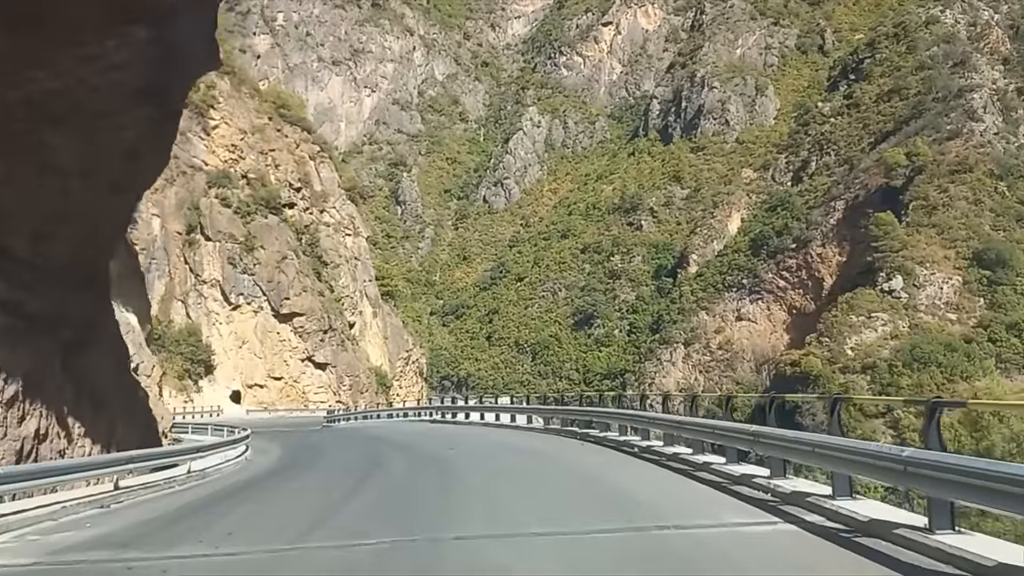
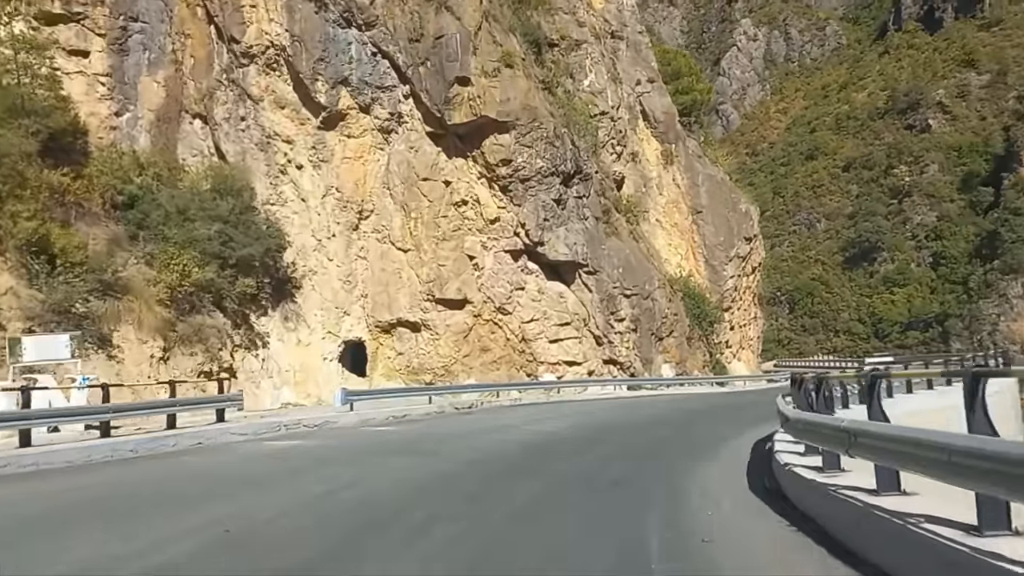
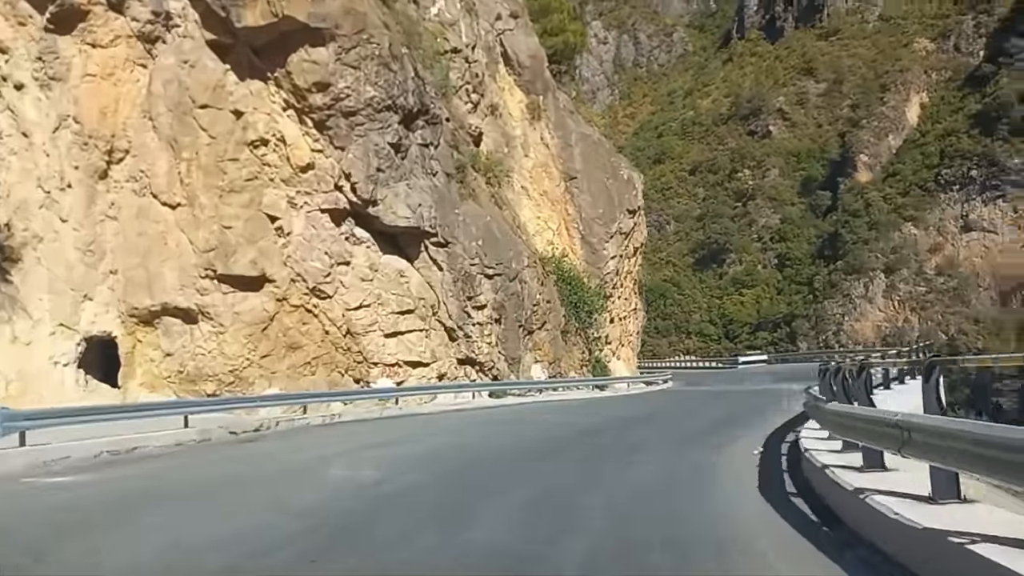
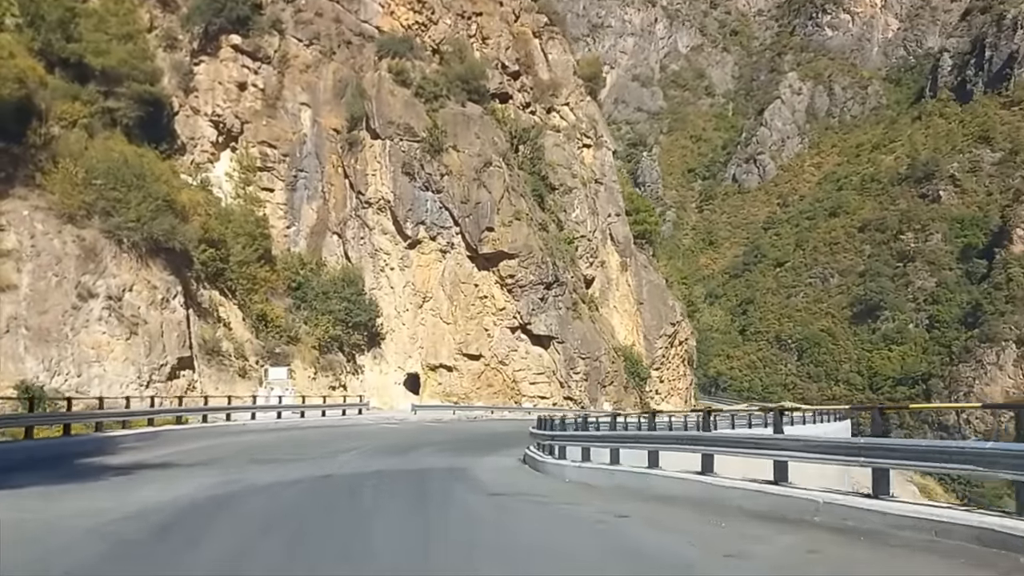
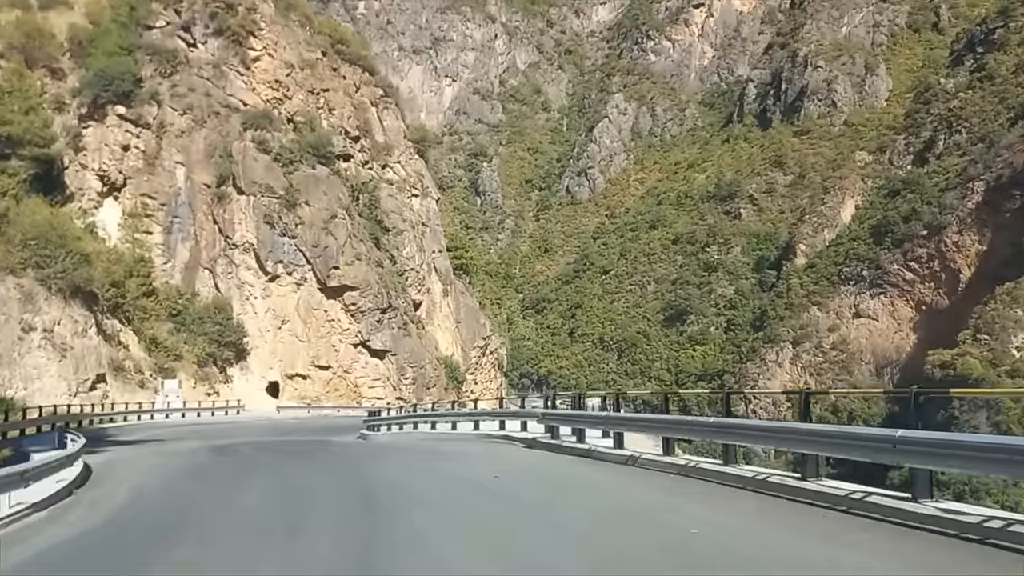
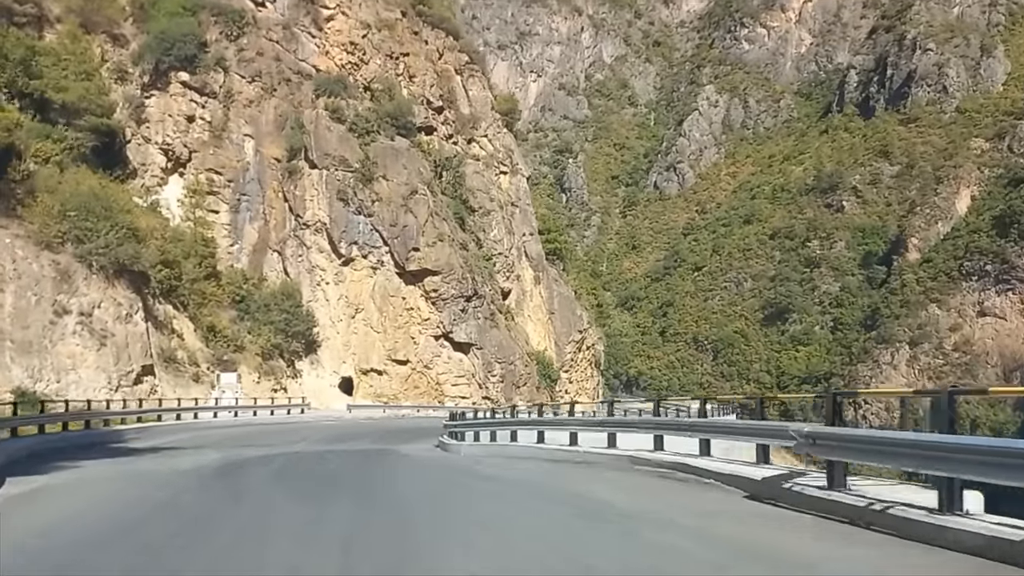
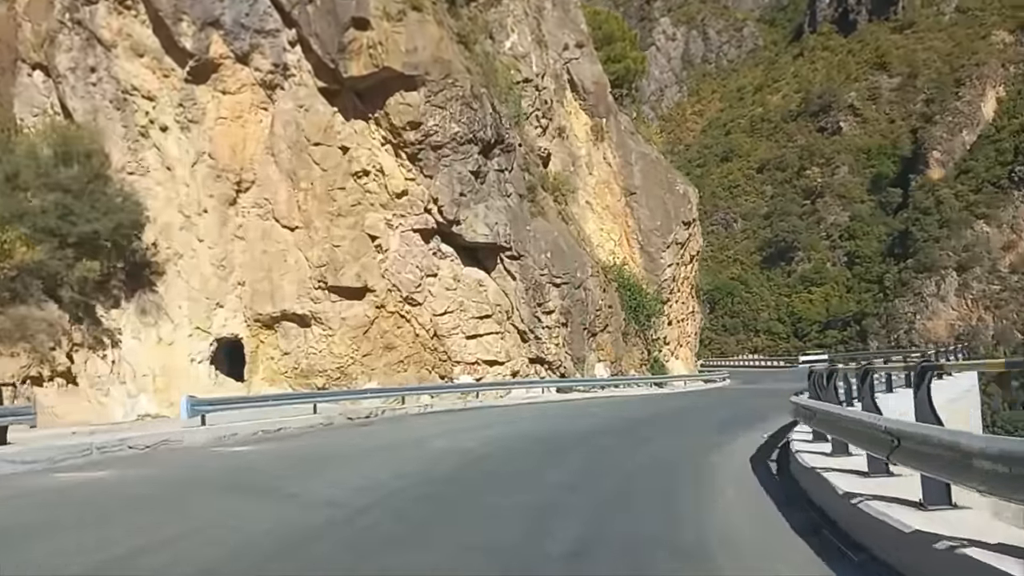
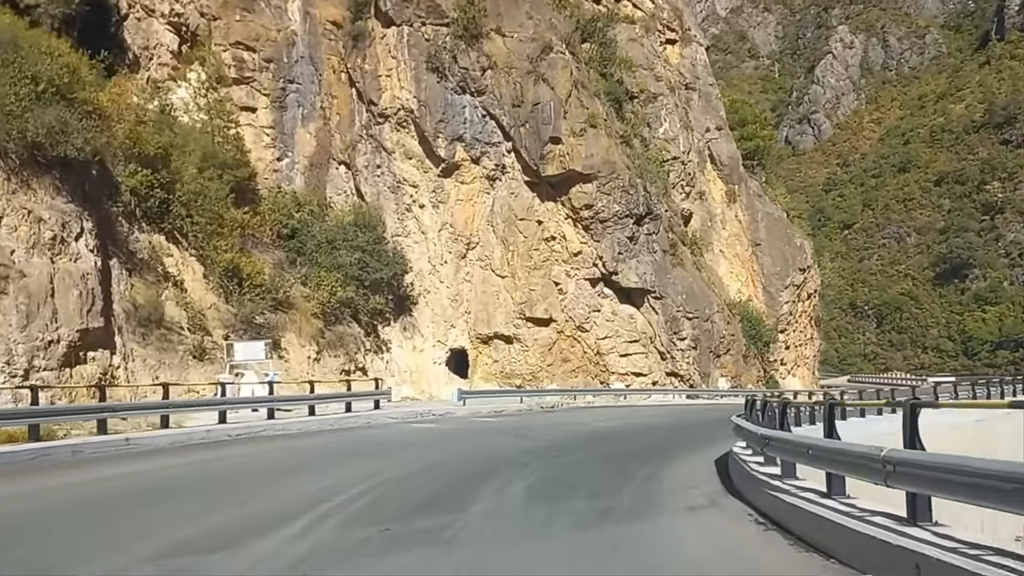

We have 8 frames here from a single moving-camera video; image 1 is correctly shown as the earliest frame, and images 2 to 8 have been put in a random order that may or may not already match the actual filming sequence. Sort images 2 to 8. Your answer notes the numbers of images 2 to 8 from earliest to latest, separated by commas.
5, 6, 4, 8, 2, 7, 3
